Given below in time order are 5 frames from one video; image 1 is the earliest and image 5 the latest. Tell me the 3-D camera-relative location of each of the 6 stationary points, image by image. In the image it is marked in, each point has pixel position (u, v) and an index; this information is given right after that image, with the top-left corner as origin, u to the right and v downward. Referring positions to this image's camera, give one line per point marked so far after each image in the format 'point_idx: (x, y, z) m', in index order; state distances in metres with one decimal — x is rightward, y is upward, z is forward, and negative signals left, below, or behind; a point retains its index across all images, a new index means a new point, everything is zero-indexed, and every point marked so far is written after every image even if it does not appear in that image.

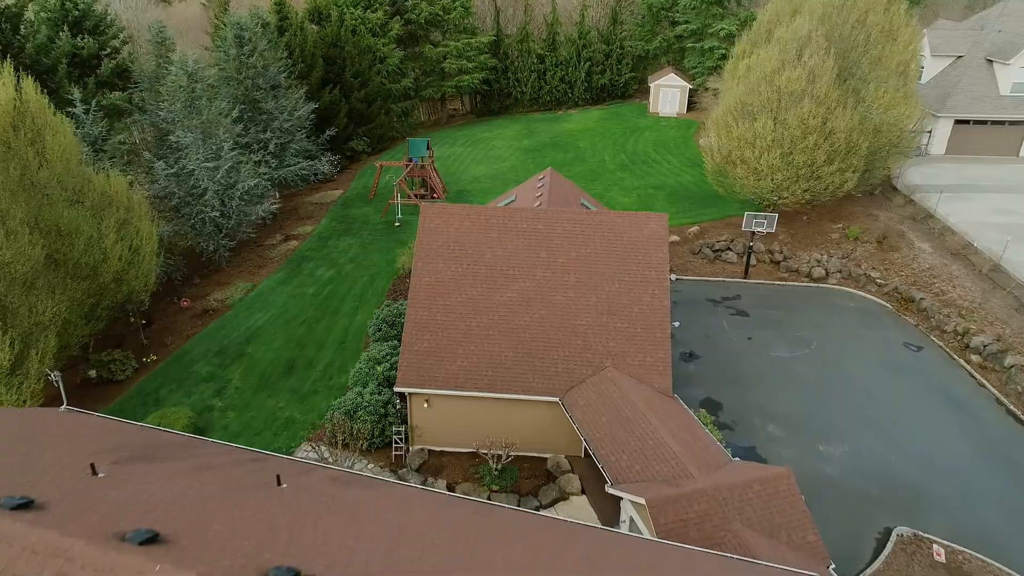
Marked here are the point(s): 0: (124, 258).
0: (-10.7, +0.8, +19.4) m
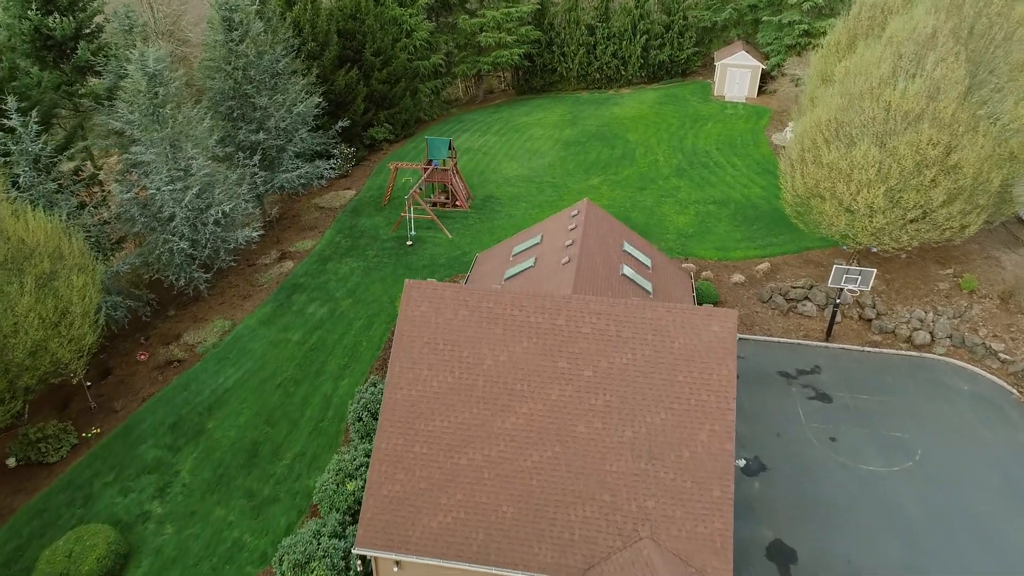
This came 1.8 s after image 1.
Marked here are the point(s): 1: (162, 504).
0: (-10.3, -0.8, +15.7) m
1: (-7.7, -4.8, +15.6) m
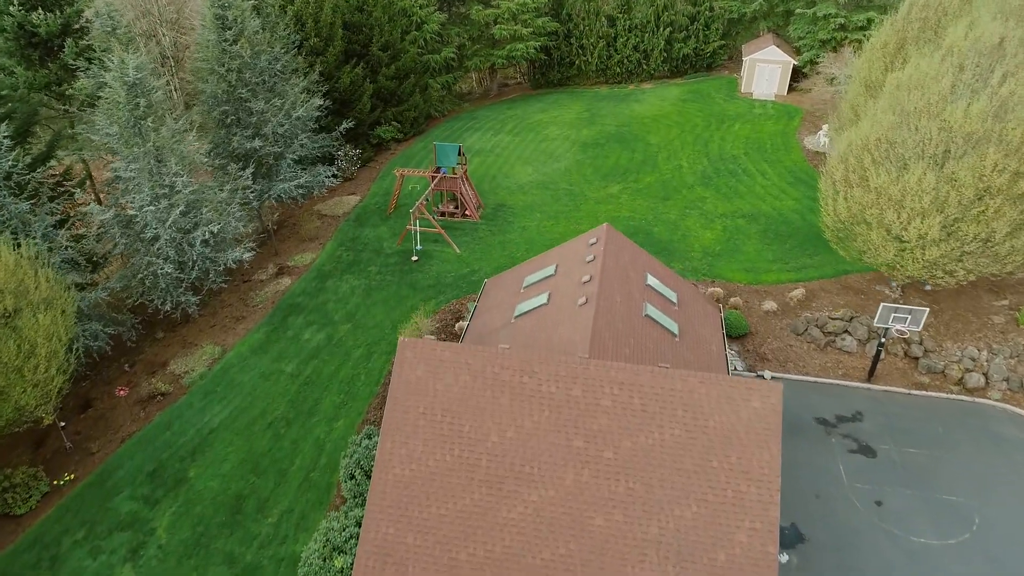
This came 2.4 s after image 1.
0: (-10.1, -1.6, +14.2) m
1: (-7.6, -5.6, +14.1) m
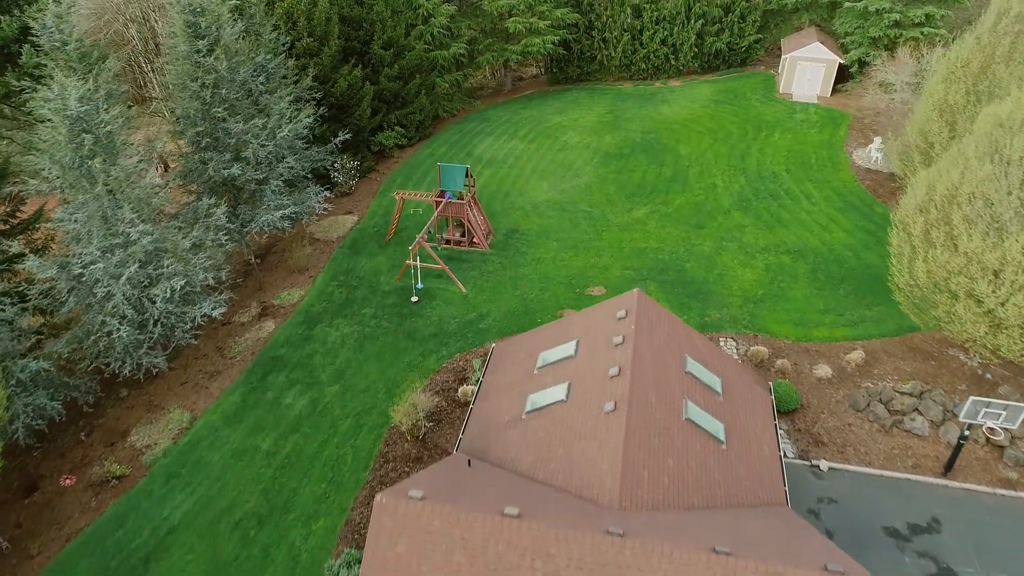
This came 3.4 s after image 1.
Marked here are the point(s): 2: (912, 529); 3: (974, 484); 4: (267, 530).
0: (-10.0, -3.3, +11.6) m
1: (-7.4, -7.3, +11.7) m
2: (+8.3, -4.9, +14.6) m
3: (+10.1, -4.3, +15.5) m
4: (-5.1, -5.0, +14.8) m
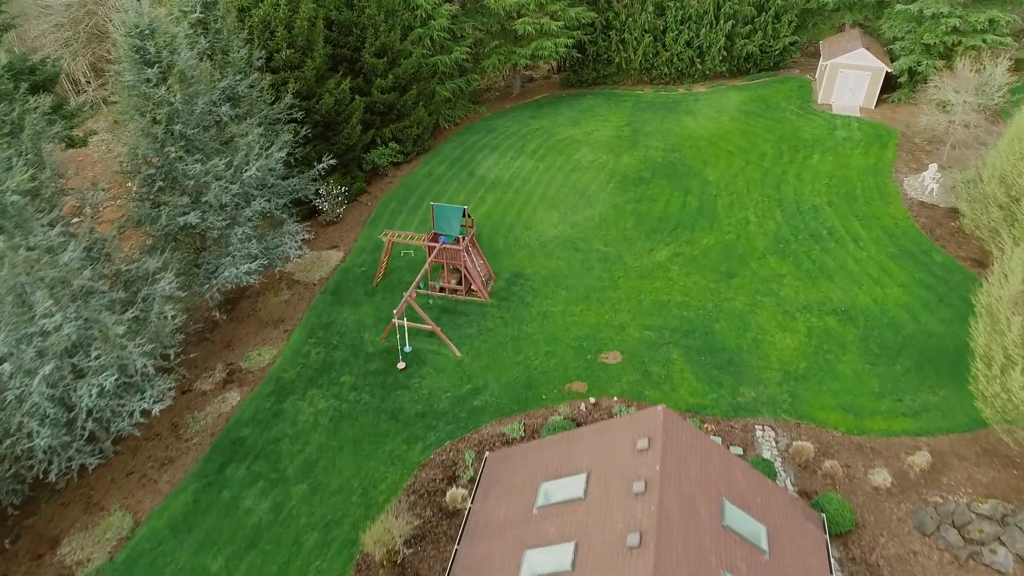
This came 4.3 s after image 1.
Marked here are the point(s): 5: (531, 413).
0: (-10.1, -5.3, +9.1) m
1: (-7.6, -9.3, +9.2) m
2: (+8.2, -7.0, +11.8) m
3: (+10.0, -6.4, +12.6) m
4: (-5.2, -7.0, +12.2) m
5: (+0.5, -3.1, +17.2) m
